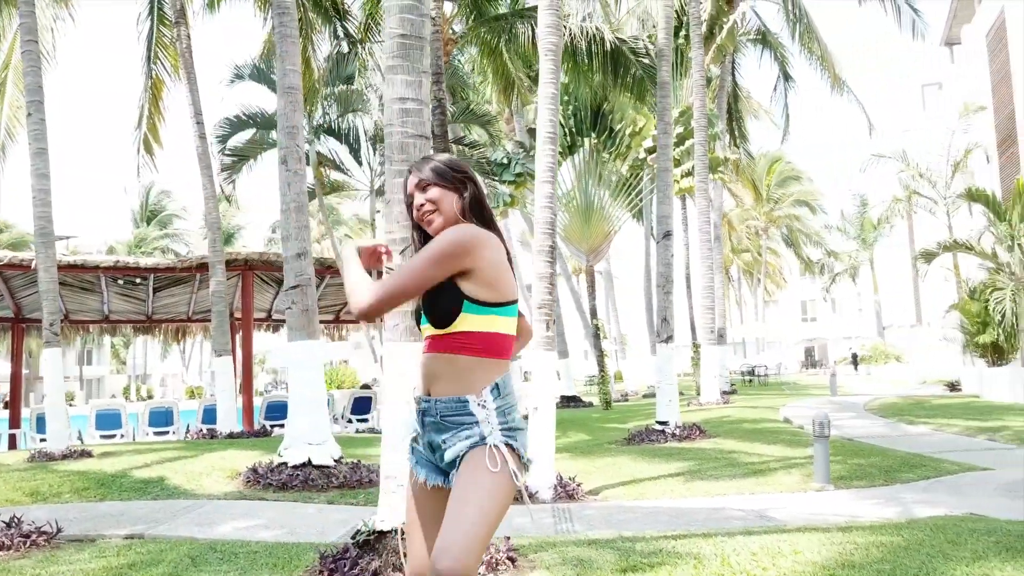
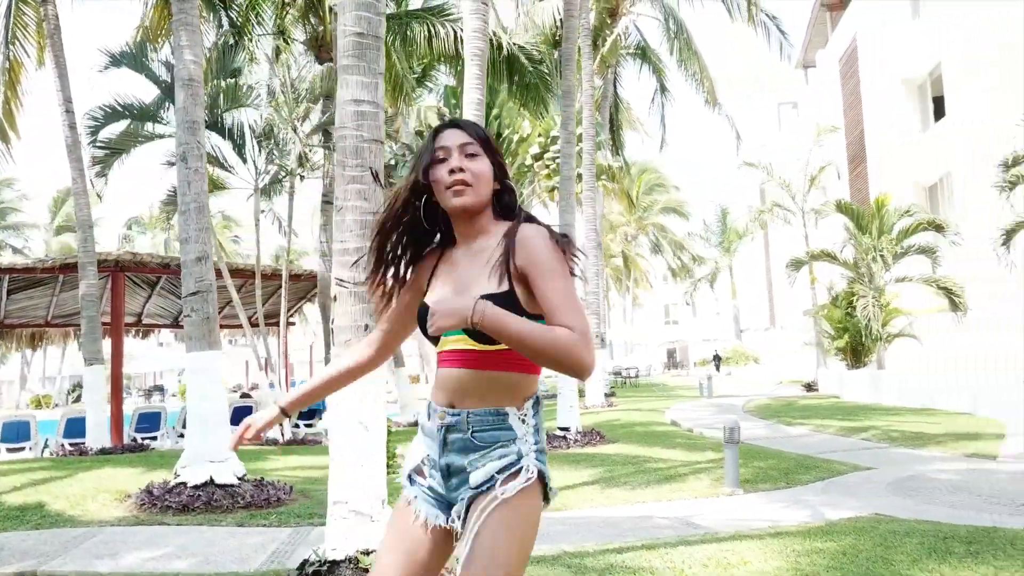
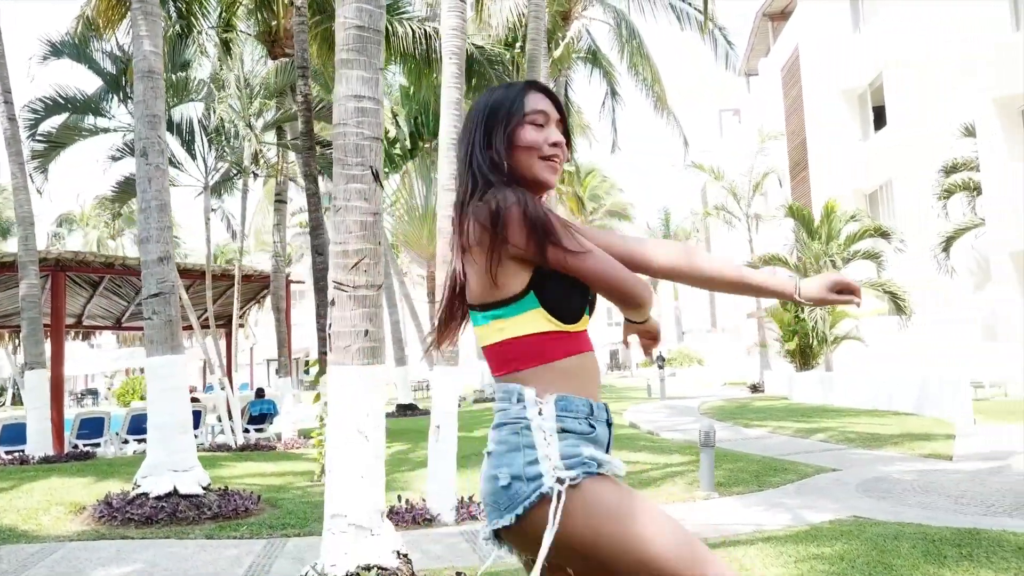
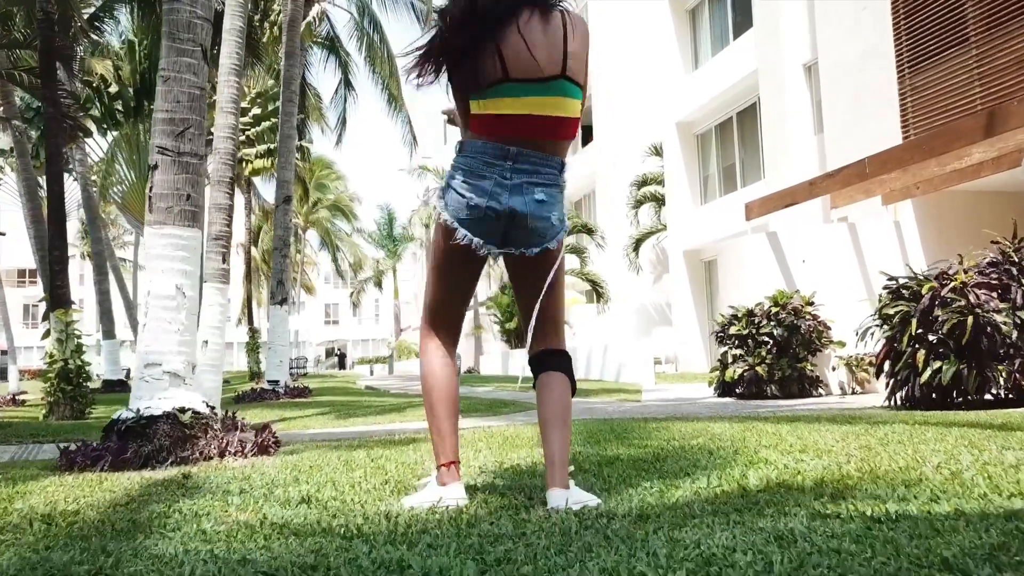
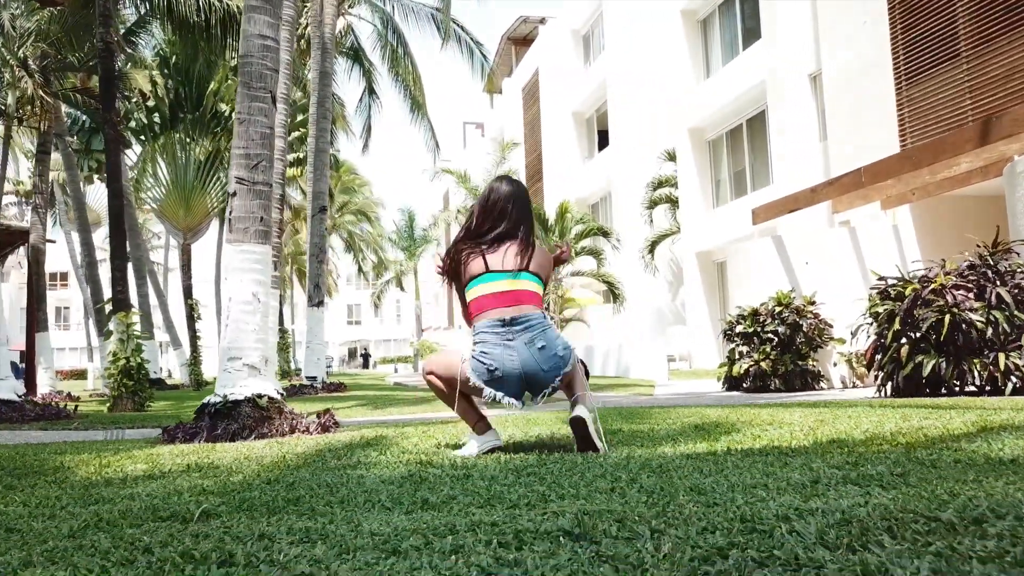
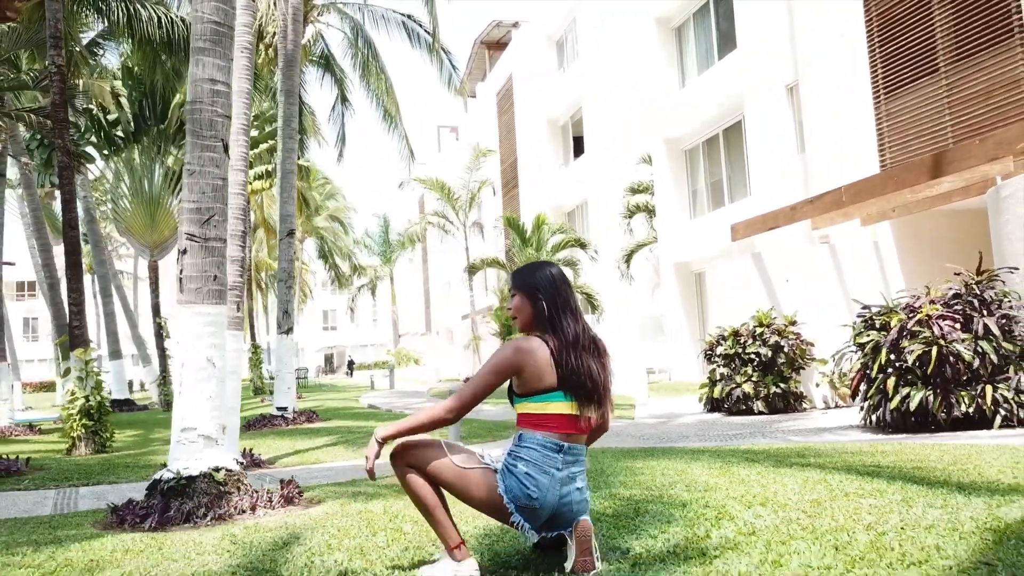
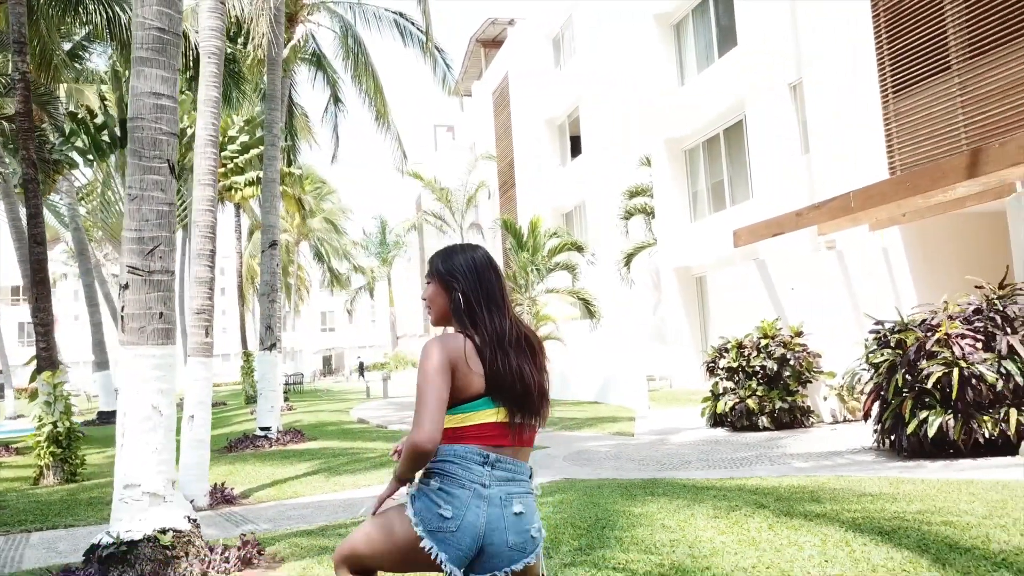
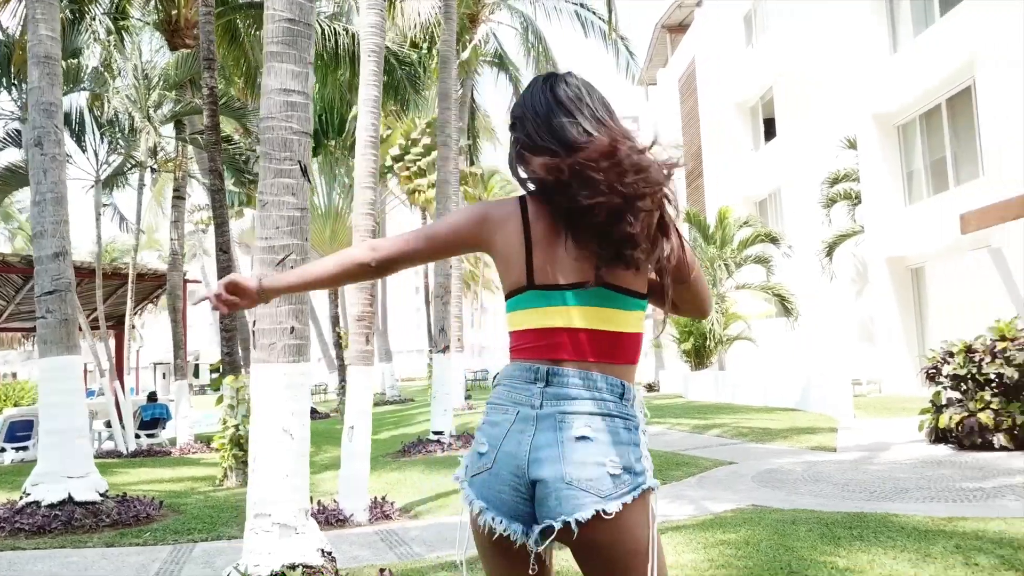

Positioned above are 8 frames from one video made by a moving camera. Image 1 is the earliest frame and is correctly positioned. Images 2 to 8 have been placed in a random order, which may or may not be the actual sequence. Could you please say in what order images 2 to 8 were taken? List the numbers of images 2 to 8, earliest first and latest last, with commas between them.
2, 3, 8, 7, 6, 5, 4
